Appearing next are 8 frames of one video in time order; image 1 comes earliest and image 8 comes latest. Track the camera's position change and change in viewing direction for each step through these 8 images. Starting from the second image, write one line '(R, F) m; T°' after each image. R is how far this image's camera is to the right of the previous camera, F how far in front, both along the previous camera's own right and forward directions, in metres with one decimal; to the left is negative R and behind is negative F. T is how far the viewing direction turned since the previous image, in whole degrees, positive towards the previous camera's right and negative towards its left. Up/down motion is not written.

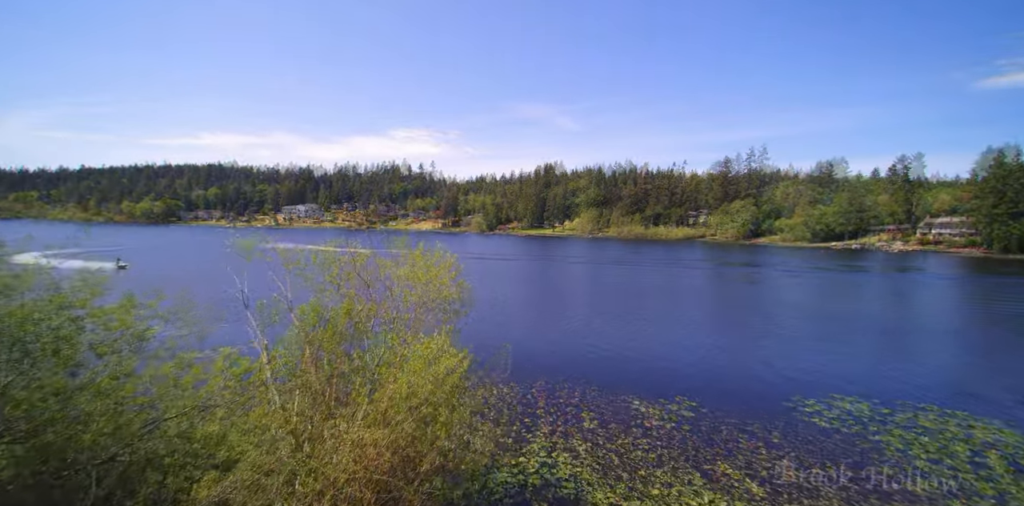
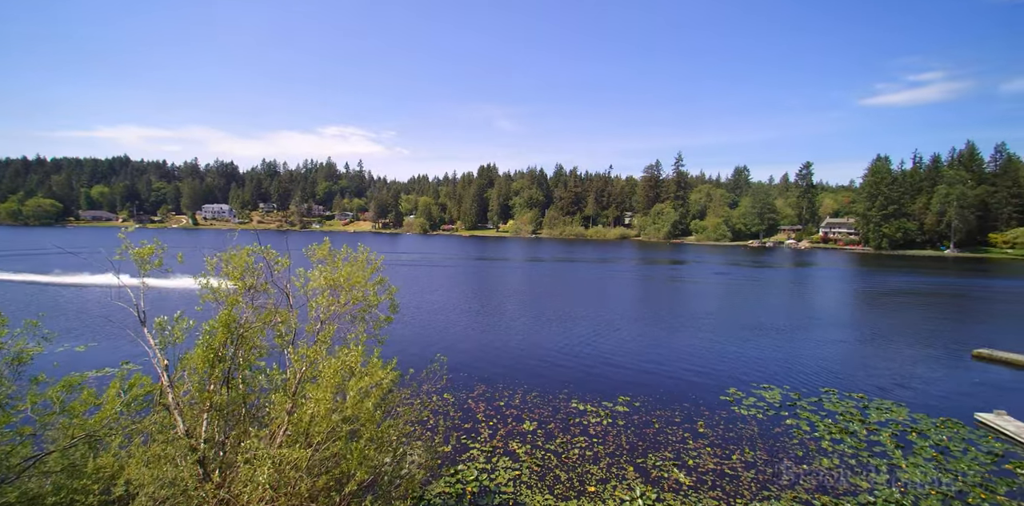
(0.0, +0.1) m; +7°
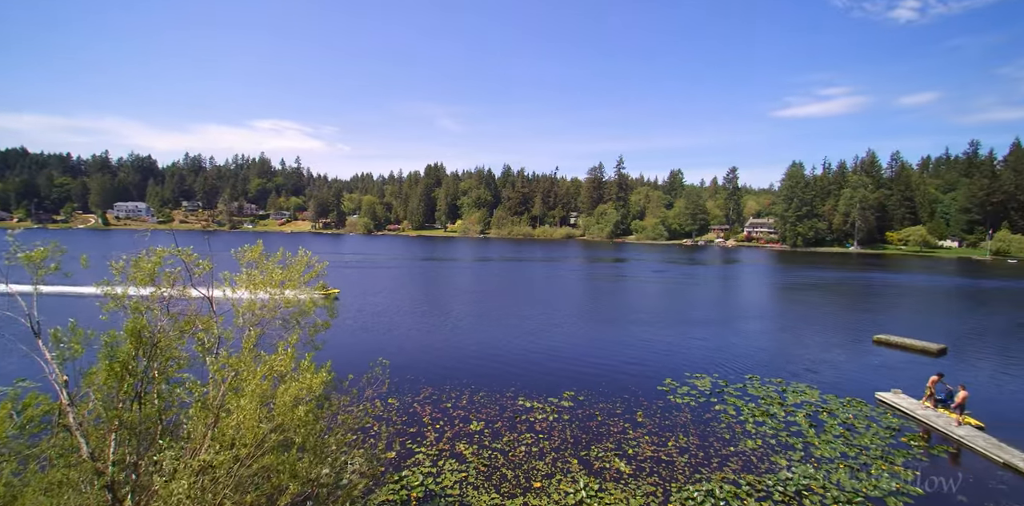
(0.0, +0.1) m; +6°
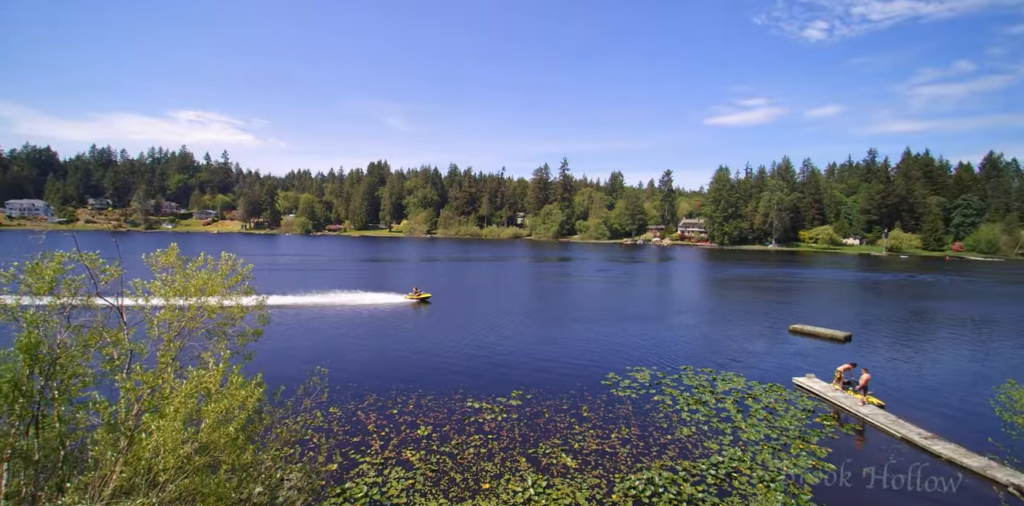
(+0.6, -4.6) m; +6°
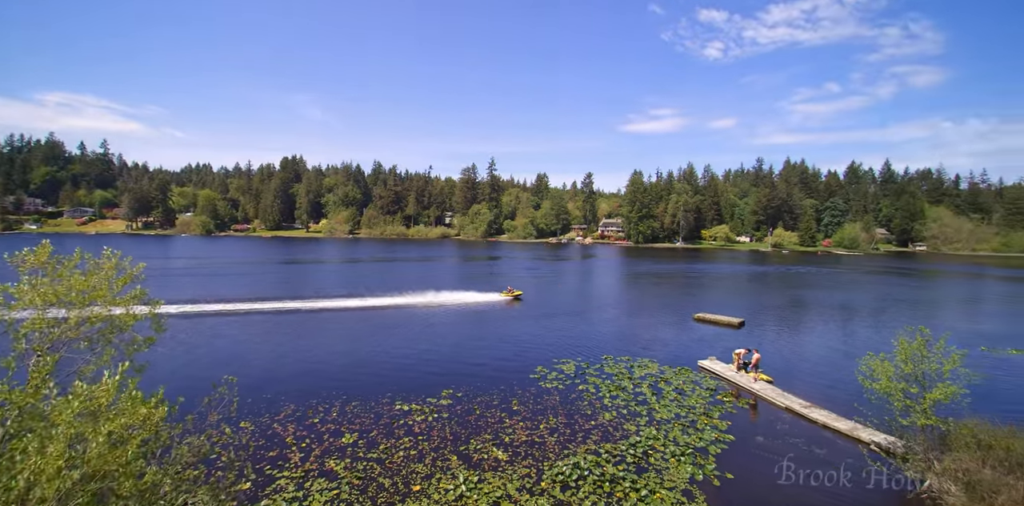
(-0.5, -3.6) m; +8°
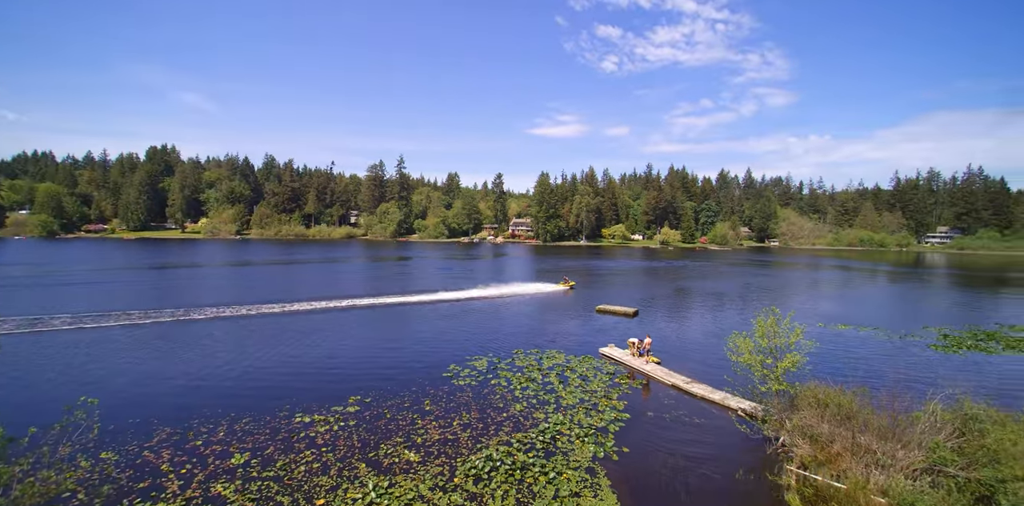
(-0.5, -4.0) m; +10°
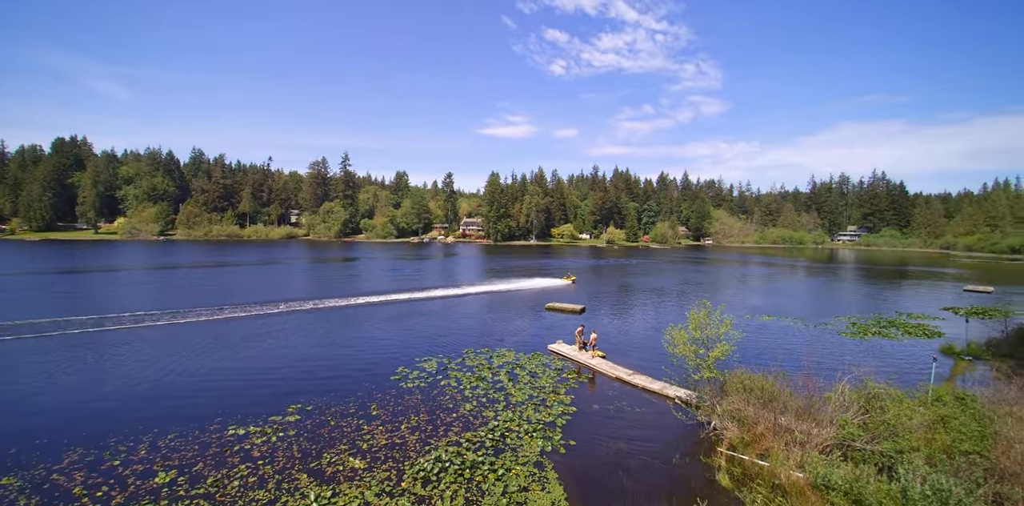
(+0.1, -2.0) m; +5°
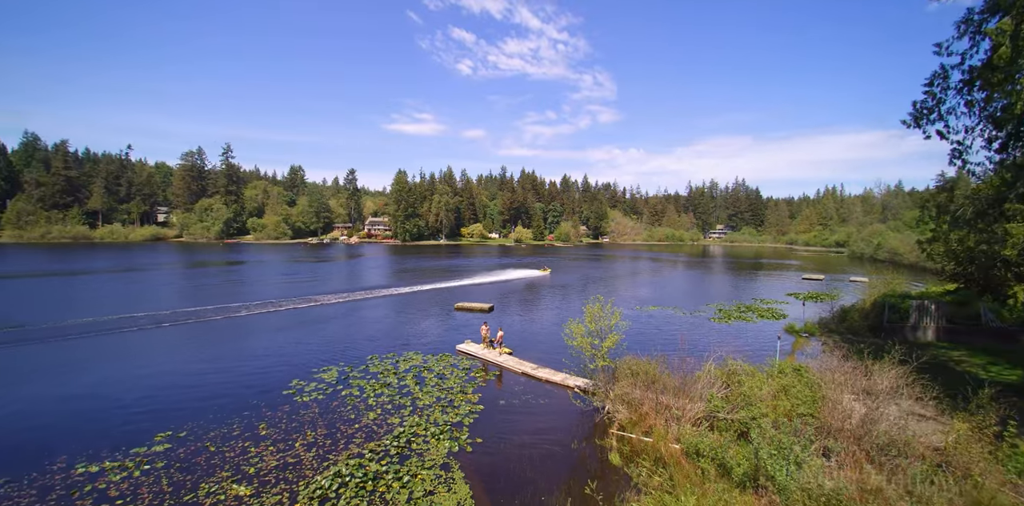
(-0.3, -3.5) m; +10°
